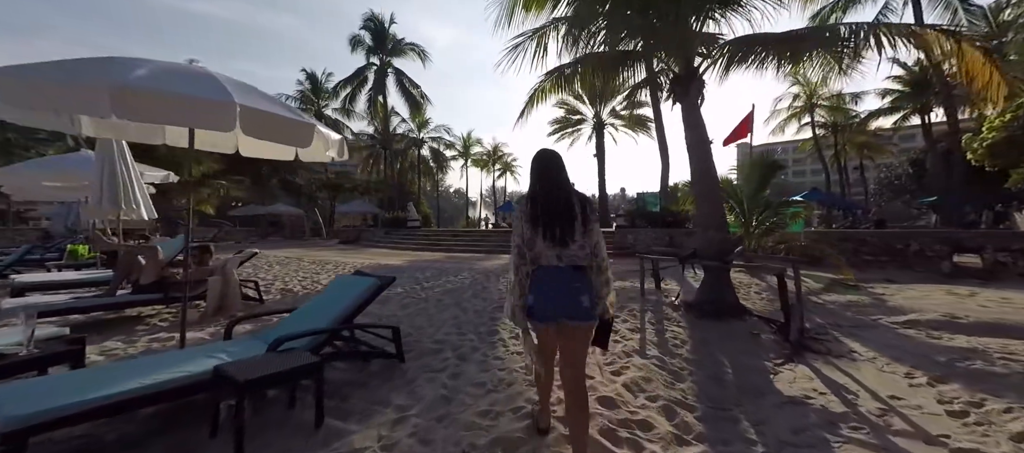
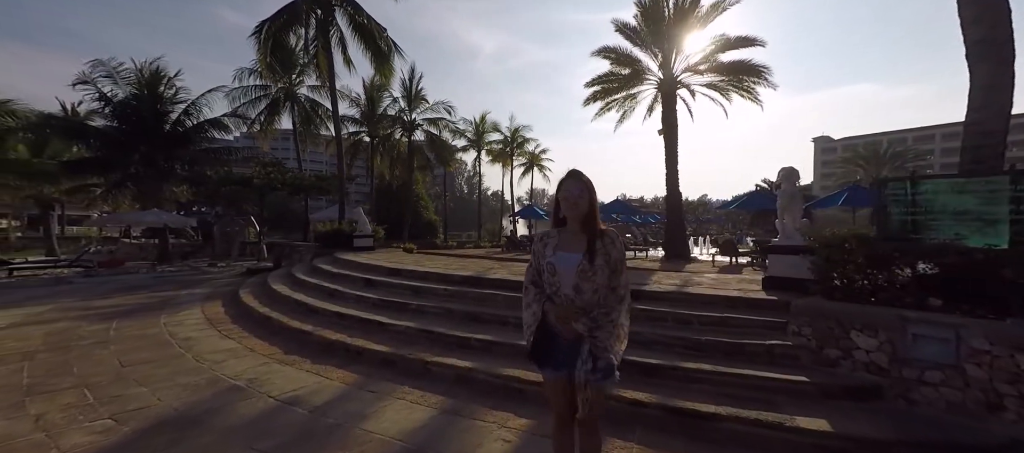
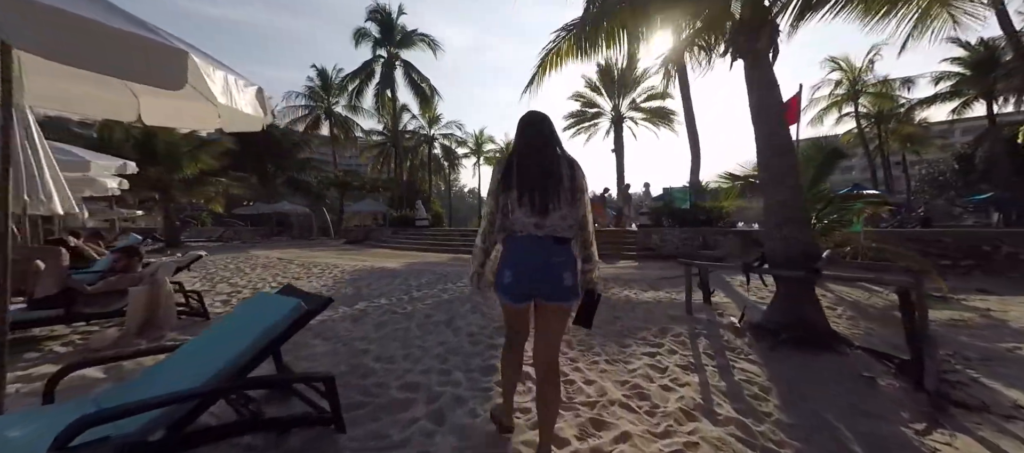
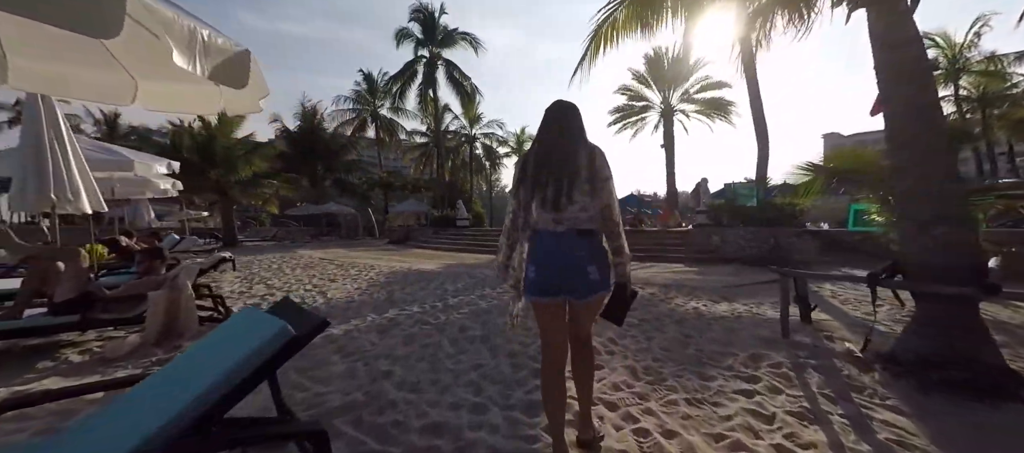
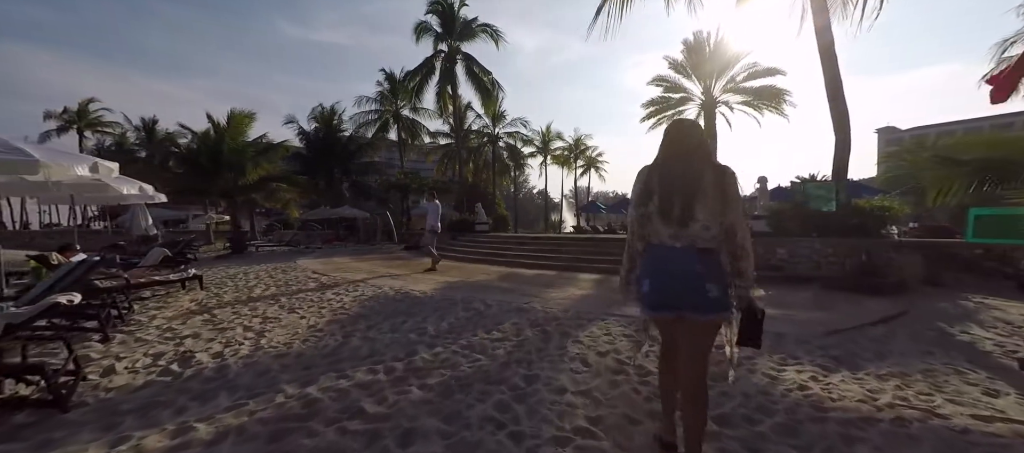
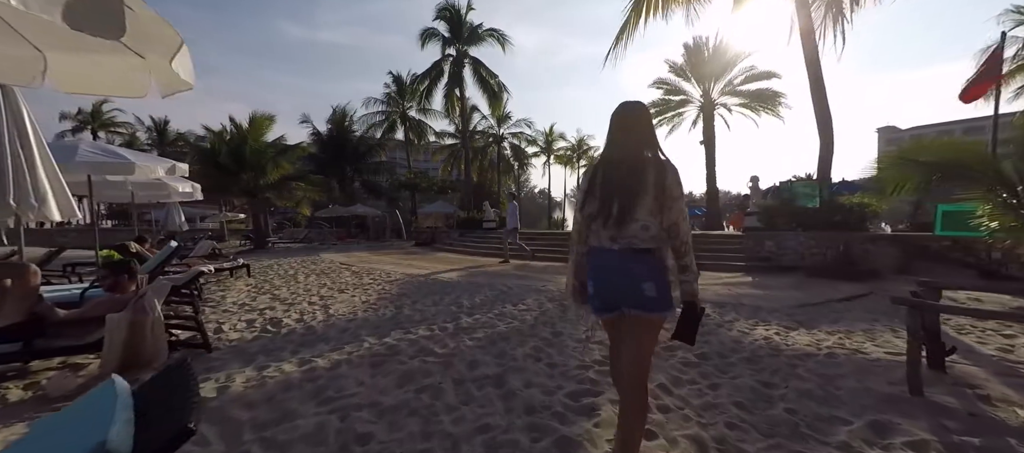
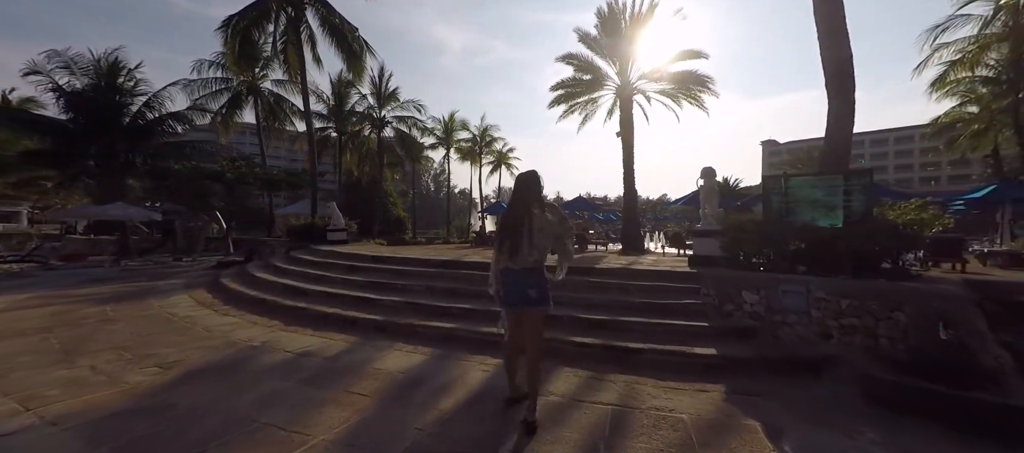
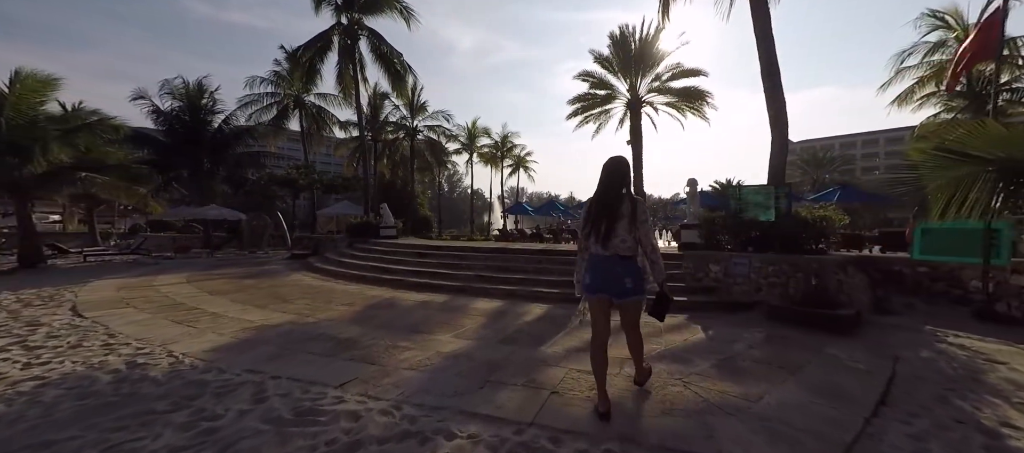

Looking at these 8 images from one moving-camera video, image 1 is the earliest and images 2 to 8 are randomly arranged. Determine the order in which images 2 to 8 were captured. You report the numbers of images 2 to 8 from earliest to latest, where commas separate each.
3, 4, 6, 5, 8, 7, 2
